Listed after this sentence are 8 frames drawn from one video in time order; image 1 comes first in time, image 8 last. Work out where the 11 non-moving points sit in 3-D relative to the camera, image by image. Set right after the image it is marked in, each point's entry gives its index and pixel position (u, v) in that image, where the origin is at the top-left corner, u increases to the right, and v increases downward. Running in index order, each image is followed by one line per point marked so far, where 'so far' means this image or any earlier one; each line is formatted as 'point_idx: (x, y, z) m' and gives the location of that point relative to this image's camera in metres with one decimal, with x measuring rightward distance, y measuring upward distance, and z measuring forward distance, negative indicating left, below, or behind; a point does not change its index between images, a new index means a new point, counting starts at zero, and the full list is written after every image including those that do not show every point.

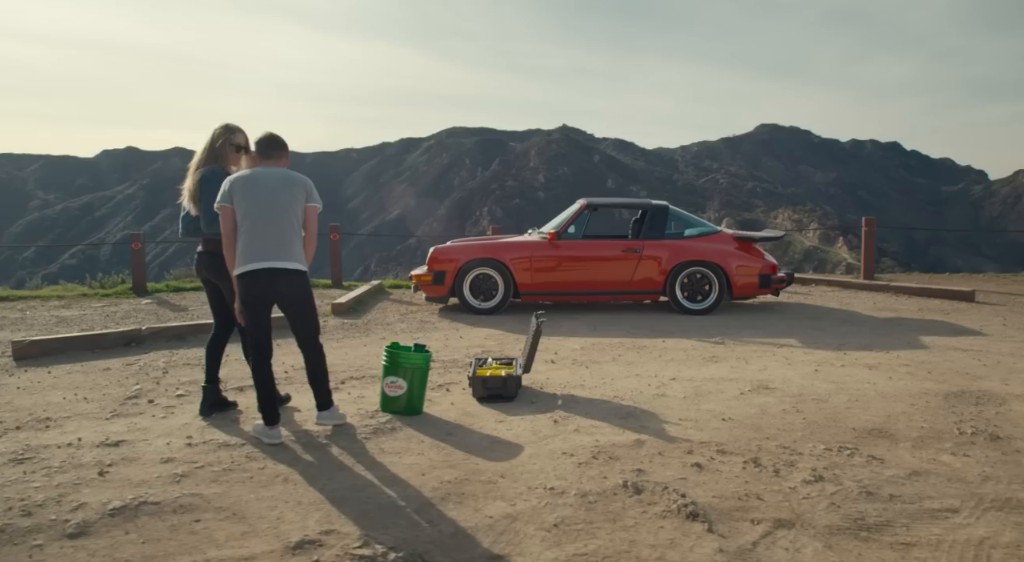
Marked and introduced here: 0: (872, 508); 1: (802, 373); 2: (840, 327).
0: (+1.7, -1.1, +3.2) m
1: (+2.8, -0.9, +6.6) m
2: (+5.5, -0.8, +11.5) m
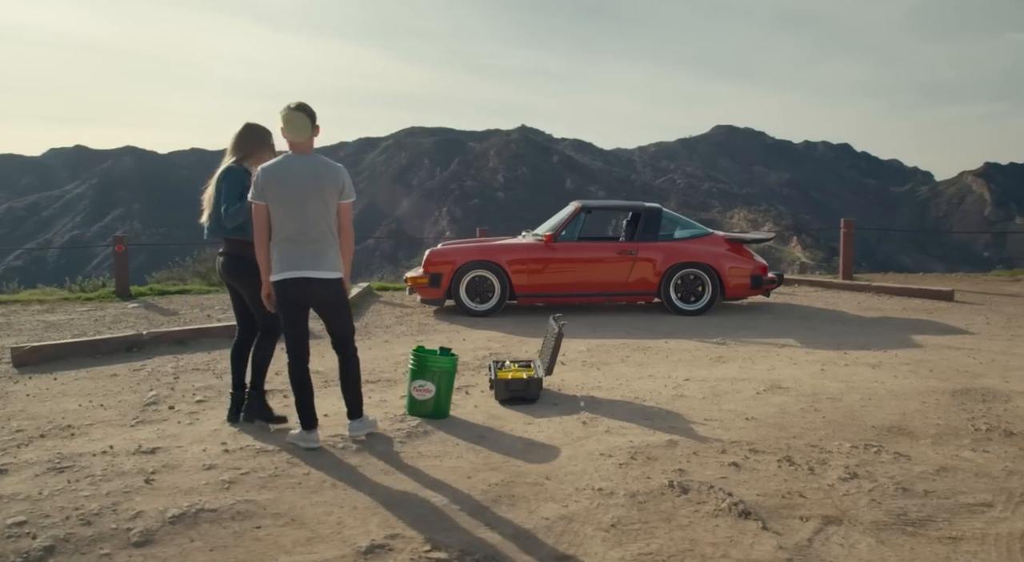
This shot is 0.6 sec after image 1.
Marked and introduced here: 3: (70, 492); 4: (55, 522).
0: (+2.0, -1.1, +3.3) m
1: (+3.0, -0.9, +6.7) m
2: (+5.5, -0.8, +11.7) m
3: (-1.8, -0.9, +2.8) m
4: (-1.7, -0.9, +2.5) m
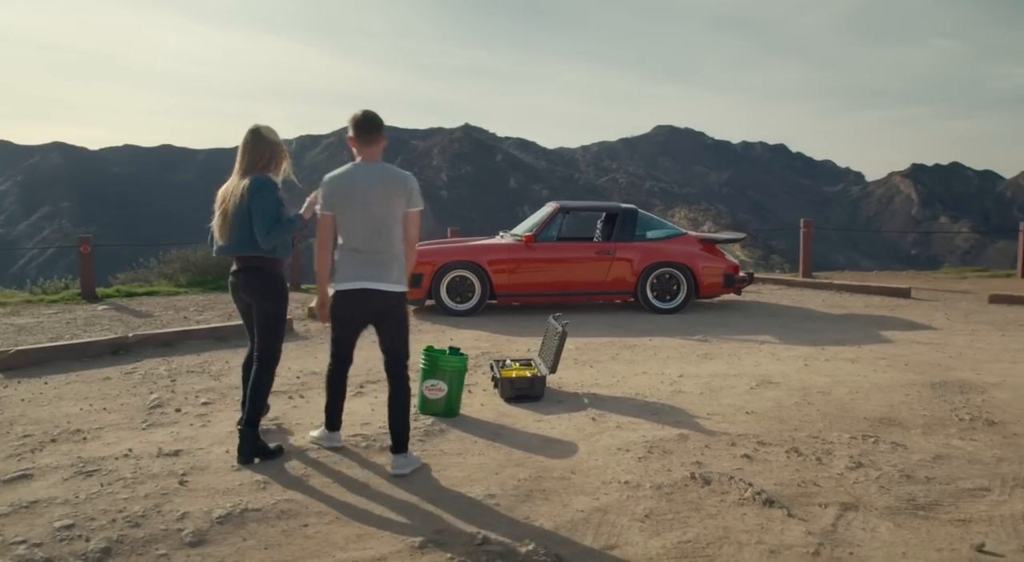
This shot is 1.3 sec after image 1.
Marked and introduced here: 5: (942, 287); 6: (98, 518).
0: (+2.1, -1.1, +3.5) m
1: (+2.9, -0.9, +7.0) m
2: (+5.2, -0.8, +12.0) m
3: (-1.7, -0.9, +2.8) m
4: (-1.5, -0.9, +2.5) m
5: (+11.1, -0.2, +17.8) m
6: (-1.6, -0.9, +2.5) m
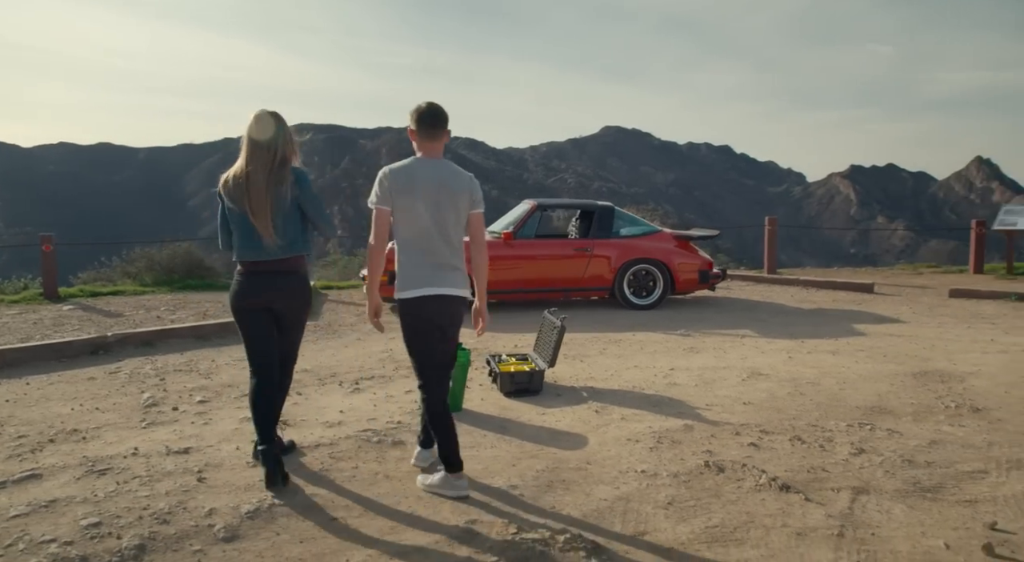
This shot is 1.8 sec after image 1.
0: (+2.2, -1.0, +3.6) m
1: (+2.8, -0.8, +7.1) m
2: (+4.8, -0.7, +12.3) m
3: (-1.6, -0.9, +2.7) m
4: (-1.4, -0.9, +2.4) m
5: (+10.5, 0.0, +18.4) m
6: (-1.4, -0.9, +2.5) m
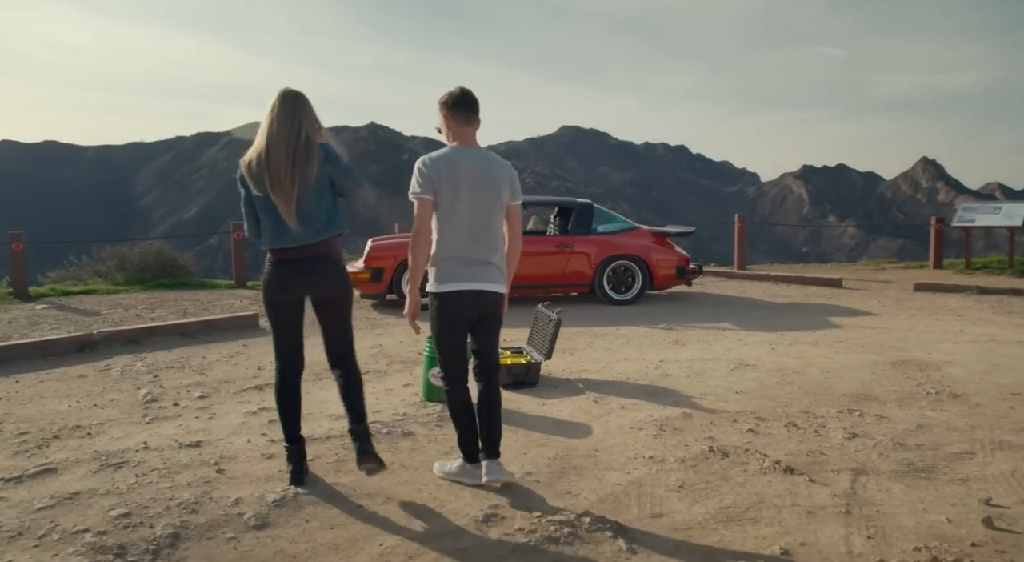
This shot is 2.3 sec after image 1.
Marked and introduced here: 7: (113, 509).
0: (+2.2, -1.0, +3.7) m
1: (+2.7, -0.8, +7.3) m
2: (+4.5, -0.6, +12.6) m
3: (-1.5, -0.8, +2.7) m
4: (-1.3, -0.8, +2.4) m
5: (+9.9, +0.1, +18.8) m
6: (-1.3, -0.8, +2.5) m
7: (-1.4, -0.8, +2.4) m
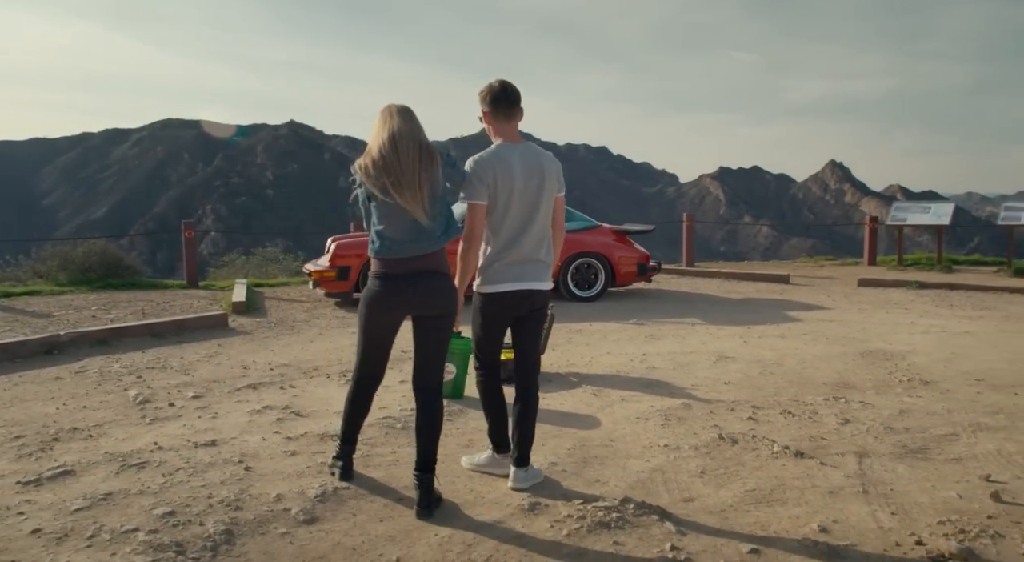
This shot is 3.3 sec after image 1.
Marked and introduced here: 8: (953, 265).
0: (+2.3, -0.9, +4.0) m
1: (+2.5, -0.7, +7.5) m
2: (+3.9, -0.5, +12.9) m
3: (-1.3, -0.8, +2.7) m
4: (-1.1, -0.8, +2.4) m
5: (+8.8, +0.2, +19.6) m
6: (-1.1, -0.8, +2.4) m
7: (-1.3, -0.8, +2.4) m
8: (+12.4, +0.4, +19.3) m
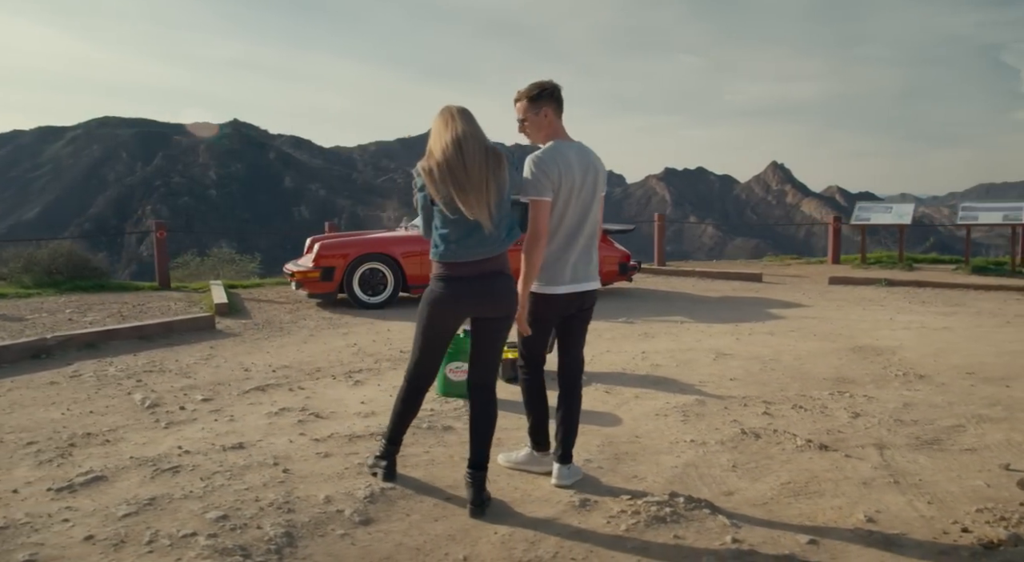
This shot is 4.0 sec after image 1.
0: (+2.4, -0.9, +4.1) m
1: (+2.5, -0.7, +7.6) m
2: (+3.6, -0.5, +13.1) m
3: (-1.1, -0.8, +2.6) m
4: (-0.9, -0.8, +2.3) m
5: (+8.2, +0.3, +20.0) m
6: (-0.9, -0.8, +2.4) m
7: (-1.1, -0.8, +2.3) m
8: (+11.8, +0.5, +19.9) m
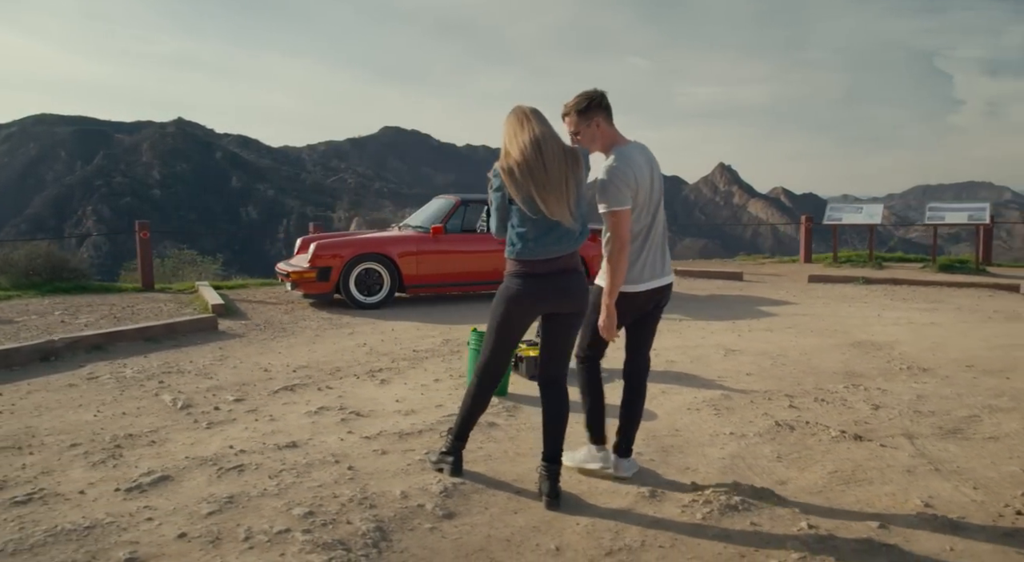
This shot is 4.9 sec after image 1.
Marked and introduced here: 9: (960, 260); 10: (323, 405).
0: (+2.6, -0.9, +4.2) m
1: (+2.6, -0.7, +7.8) m
2: (+3.5, -0.5, +13.3) m
3: (-0.8, -0.8, +2.6) m
4: (-0.6, -0.8, +2.4) m
5: (+7.8, +0.3, +20.3) m
6: (-0.7, -0.8, +2.4) m
7: (-0.8, -0.8, +2.3) m
8: (+11.5, +0.6, +20.4) m
9: (+12.5, +0.6, +18.7) m
10: (-1.2, -0.8, +4.2) m
